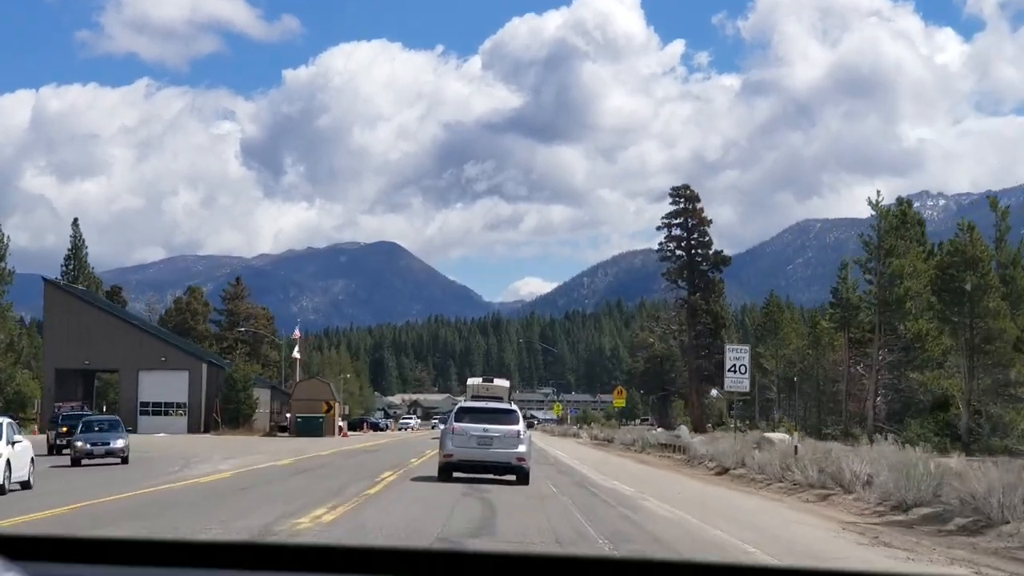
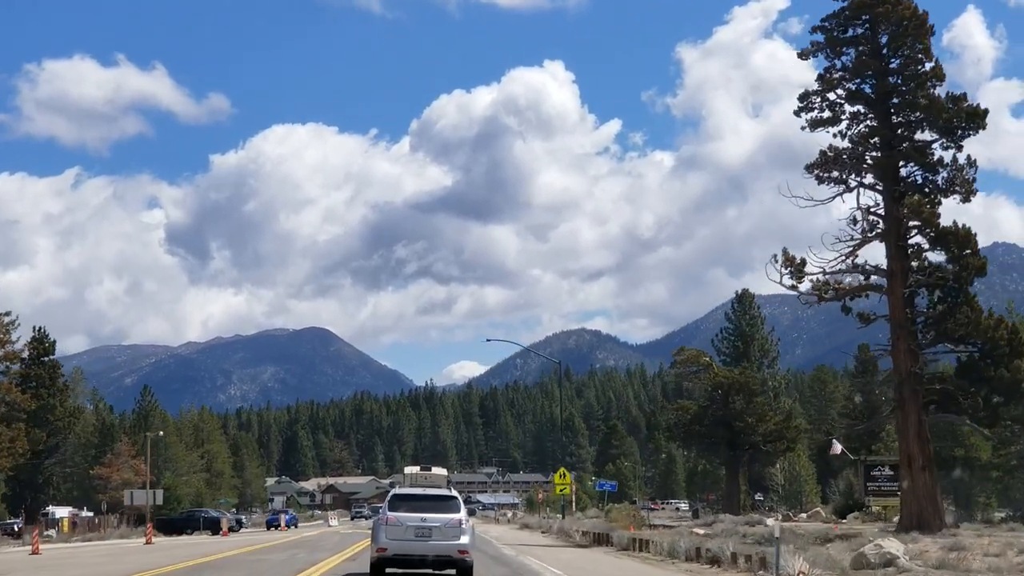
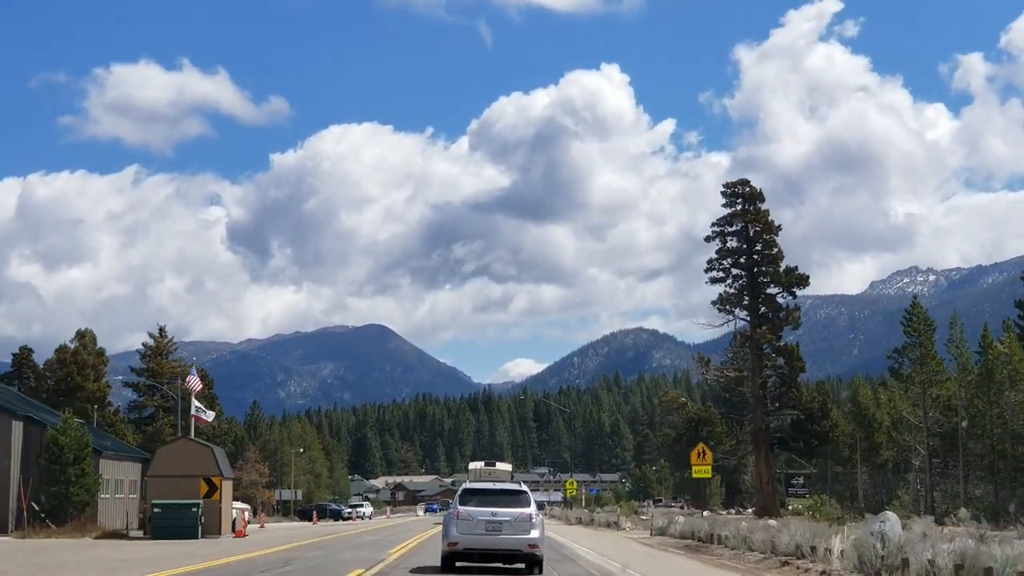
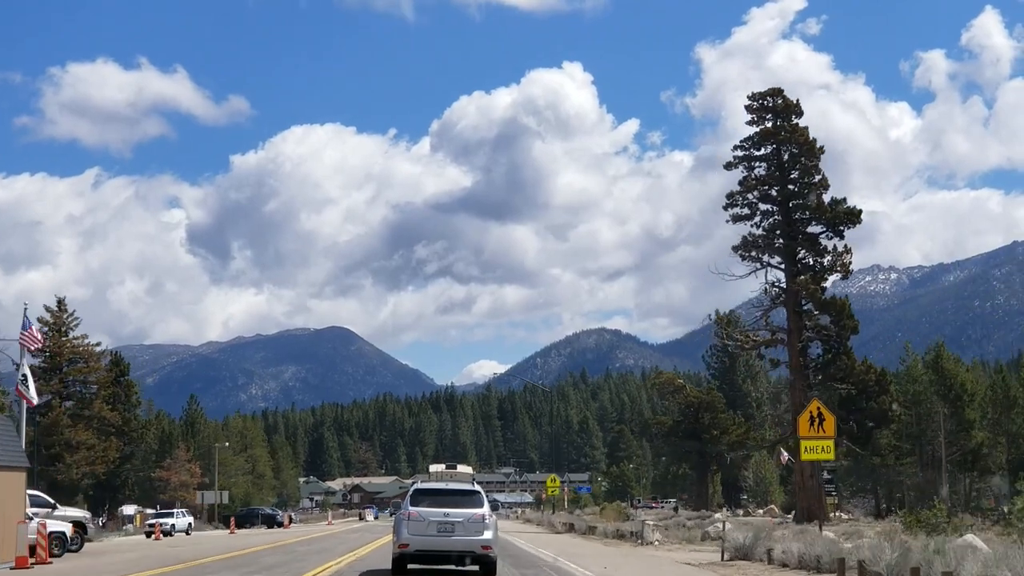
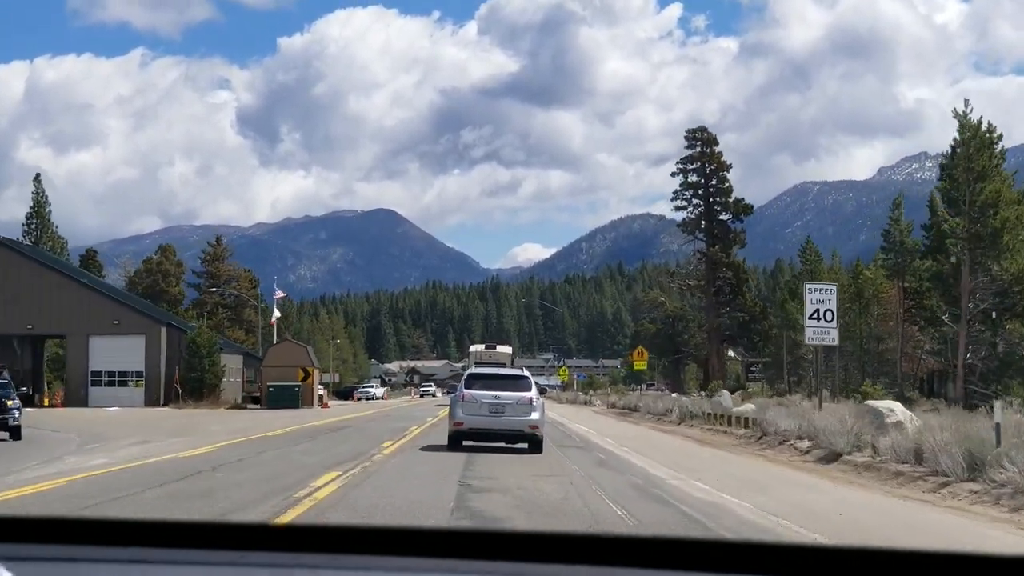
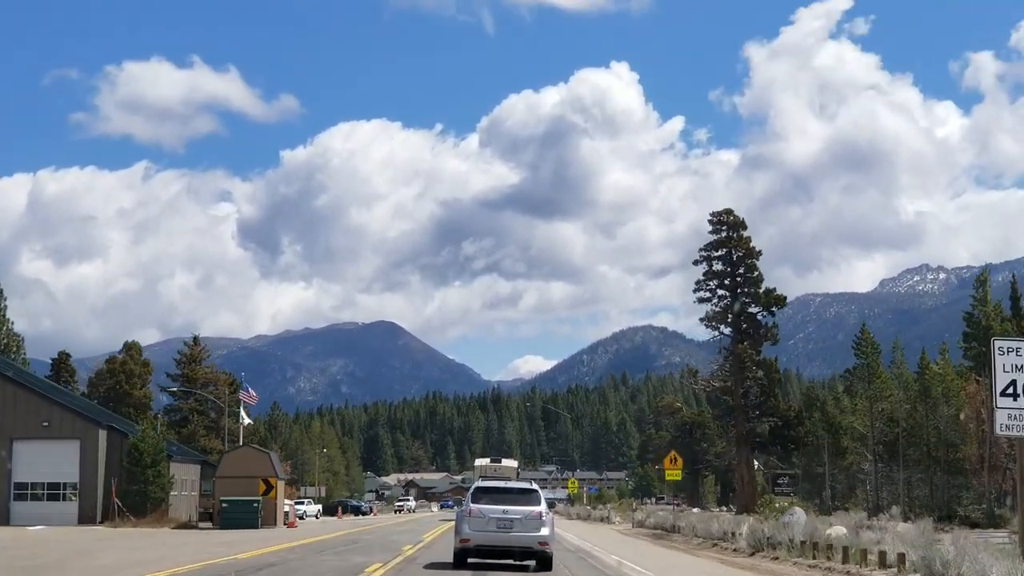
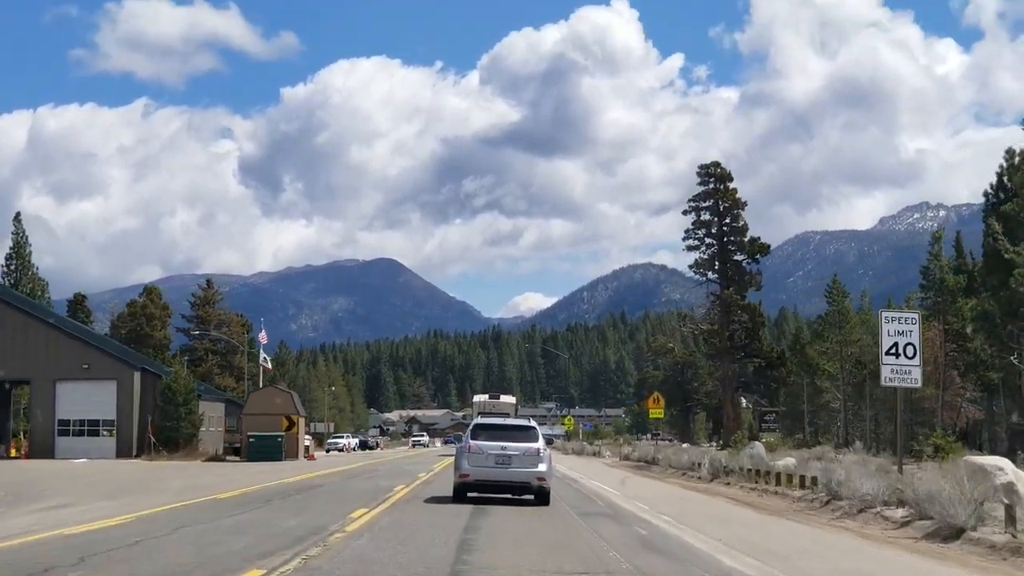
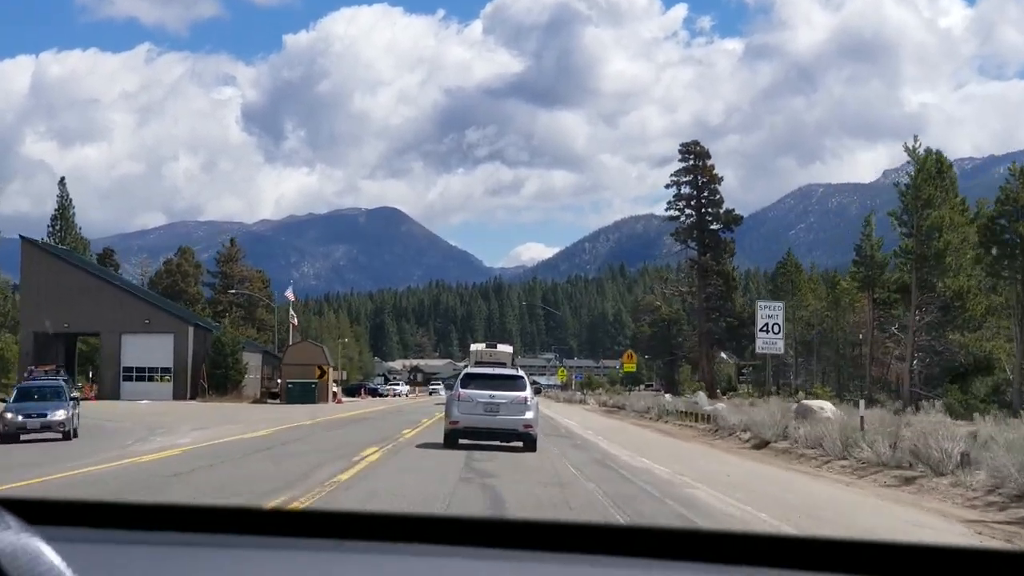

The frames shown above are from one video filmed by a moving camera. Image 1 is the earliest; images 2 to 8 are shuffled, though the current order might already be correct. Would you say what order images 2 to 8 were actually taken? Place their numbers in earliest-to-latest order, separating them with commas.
8, 5, 7, 6, 3, 4, 2
